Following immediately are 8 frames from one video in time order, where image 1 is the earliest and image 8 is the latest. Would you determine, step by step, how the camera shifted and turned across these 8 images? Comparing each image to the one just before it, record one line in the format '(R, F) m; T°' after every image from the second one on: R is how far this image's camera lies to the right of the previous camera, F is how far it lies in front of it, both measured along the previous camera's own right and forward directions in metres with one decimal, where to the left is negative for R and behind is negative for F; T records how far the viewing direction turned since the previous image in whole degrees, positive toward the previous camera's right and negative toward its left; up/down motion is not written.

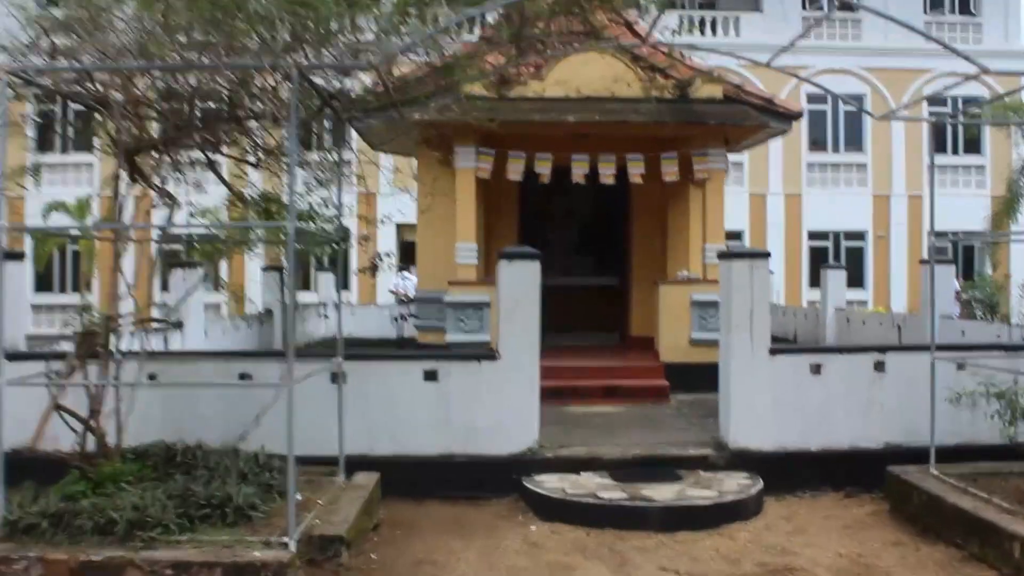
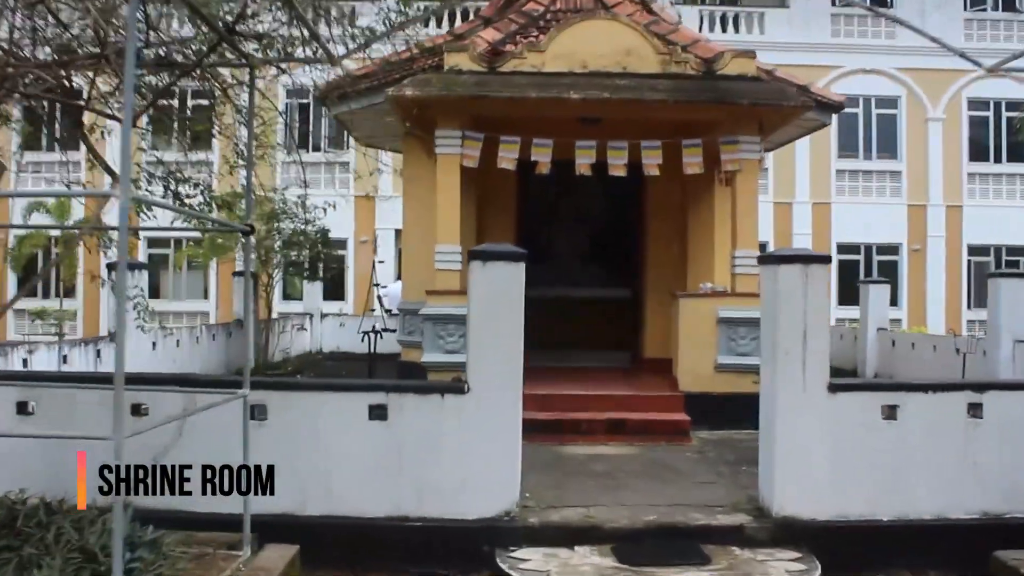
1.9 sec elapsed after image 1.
(+0.3, +1.7) m; -1°
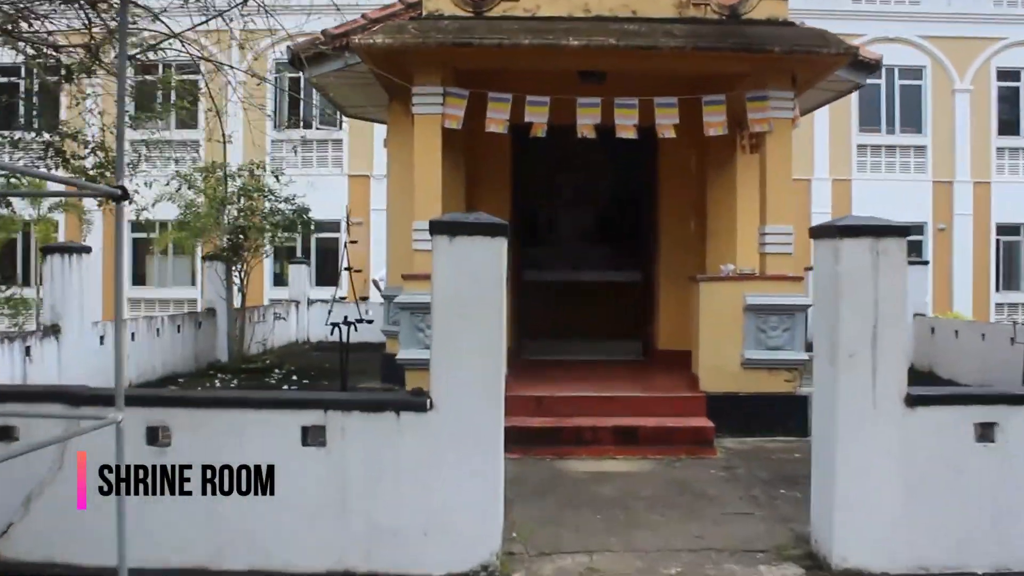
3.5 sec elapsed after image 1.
(+0.2, +1.3) m; -1°
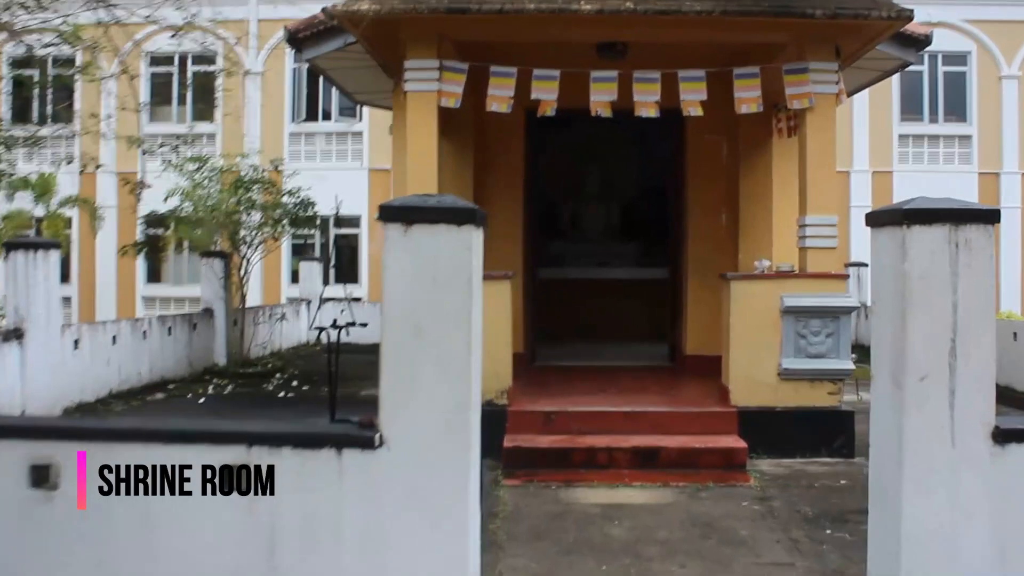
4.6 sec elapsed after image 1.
(+0.2, +0.9) m; -2°
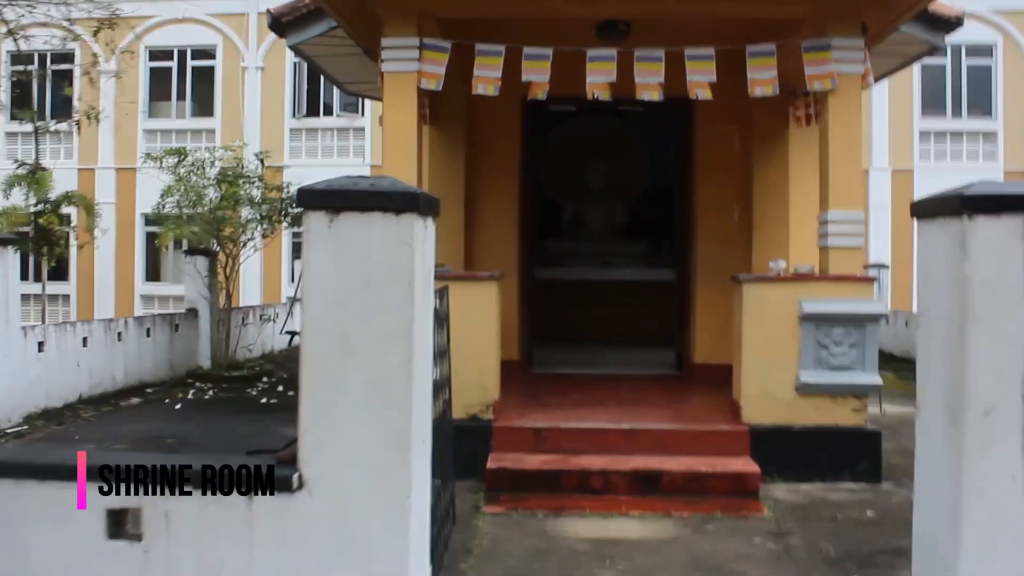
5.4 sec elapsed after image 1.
(+0.2, +0.6) m; -1°
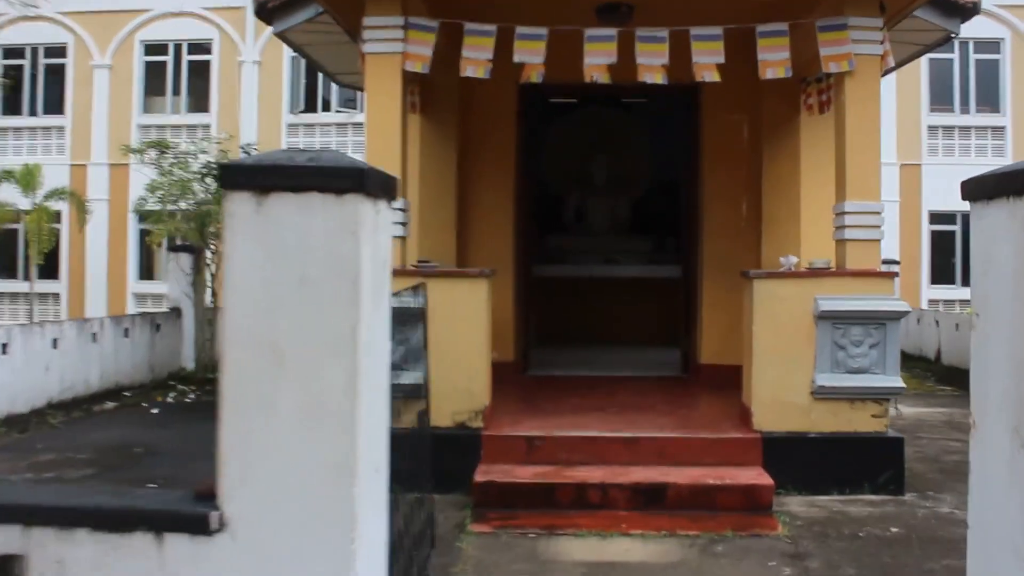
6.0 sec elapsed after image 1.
(+0.1, +0.5) m; 0°
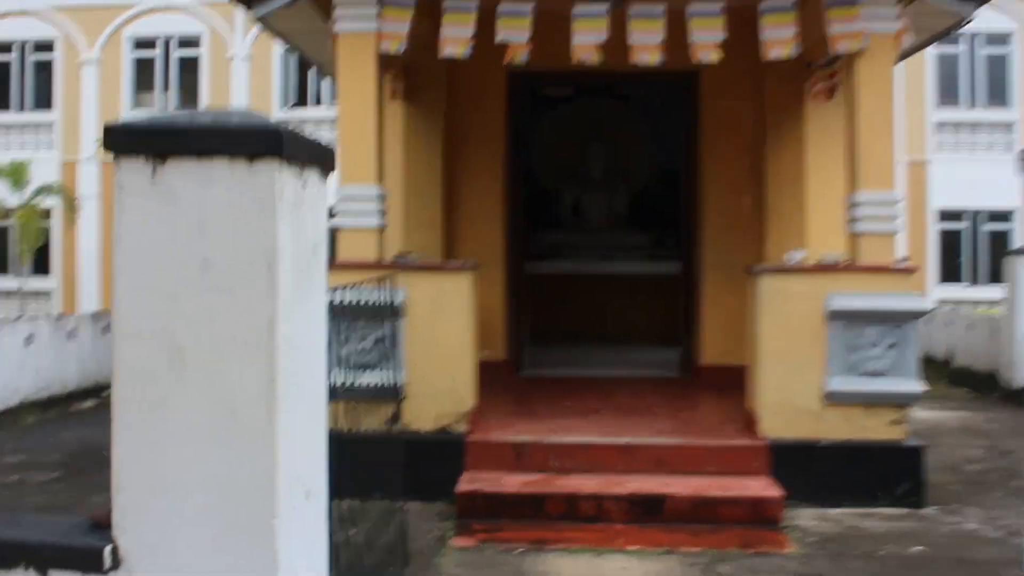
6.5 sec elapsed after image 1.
(+0.1, +0.4) m; 0°
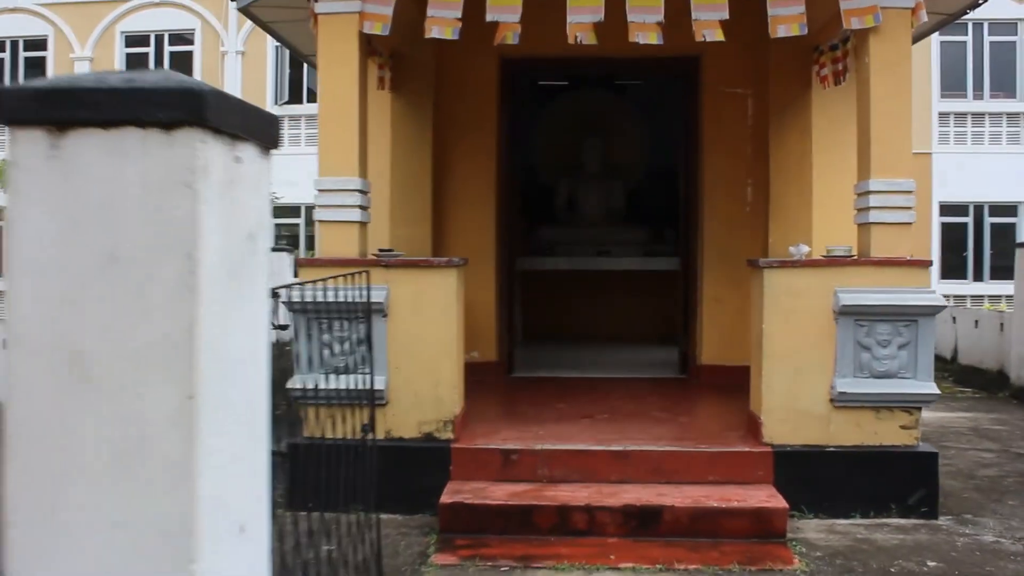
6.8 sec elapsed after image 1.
(+0.1, +0.3) m; 0°
